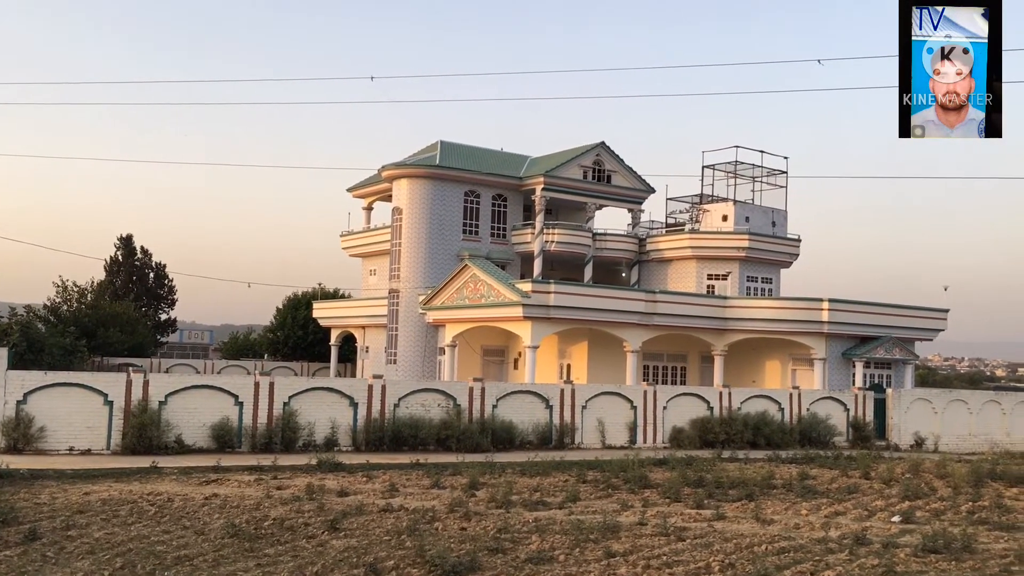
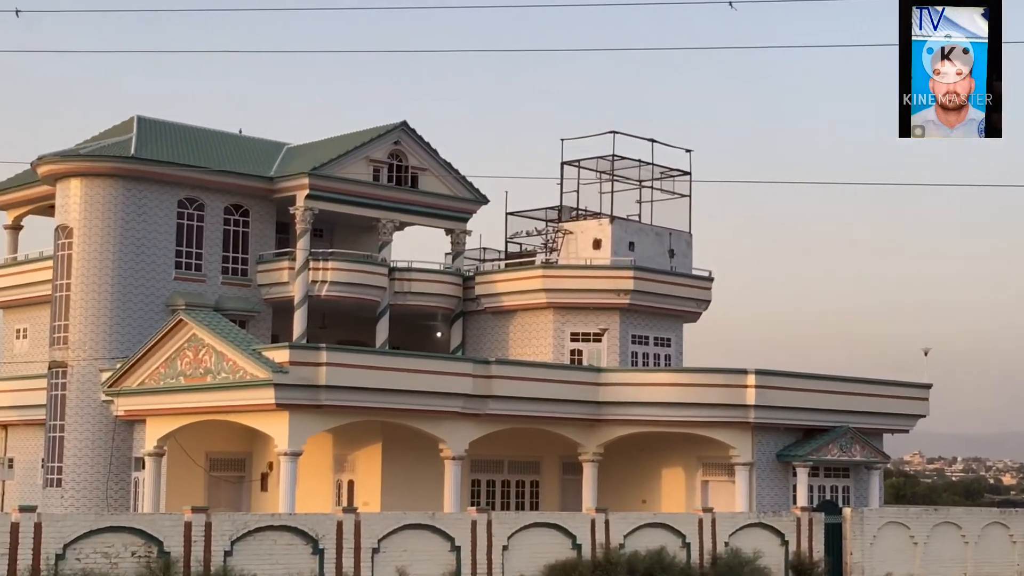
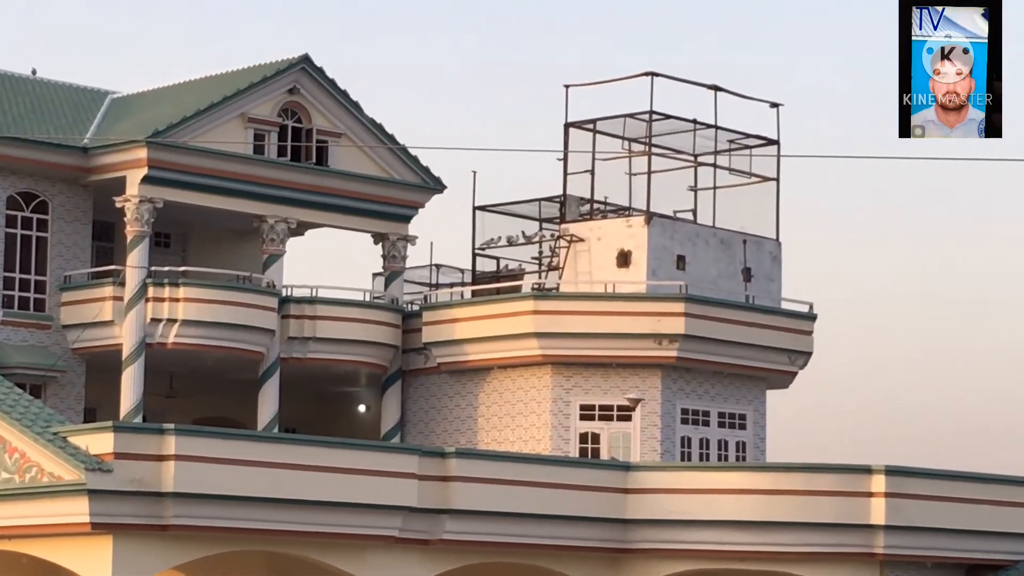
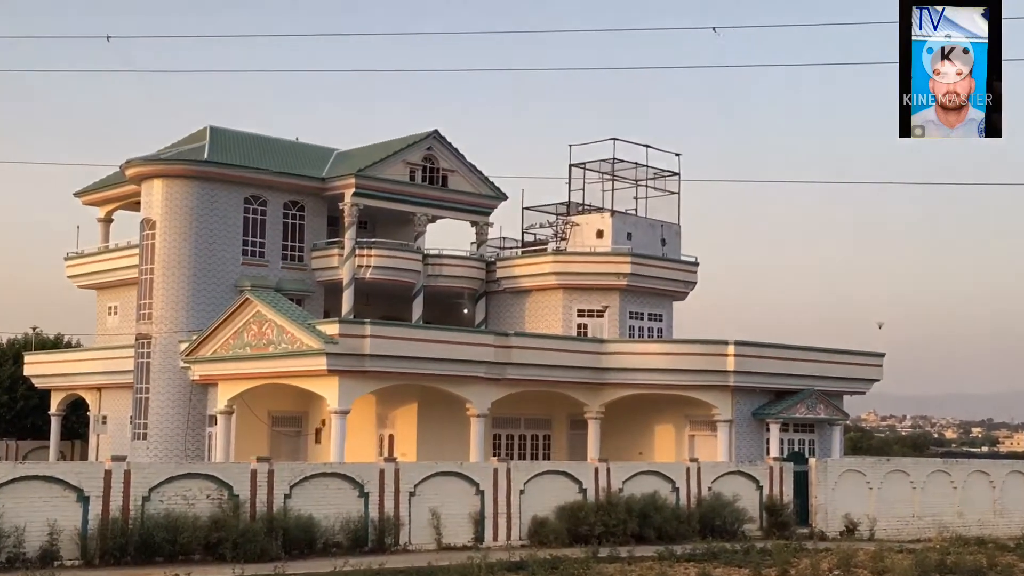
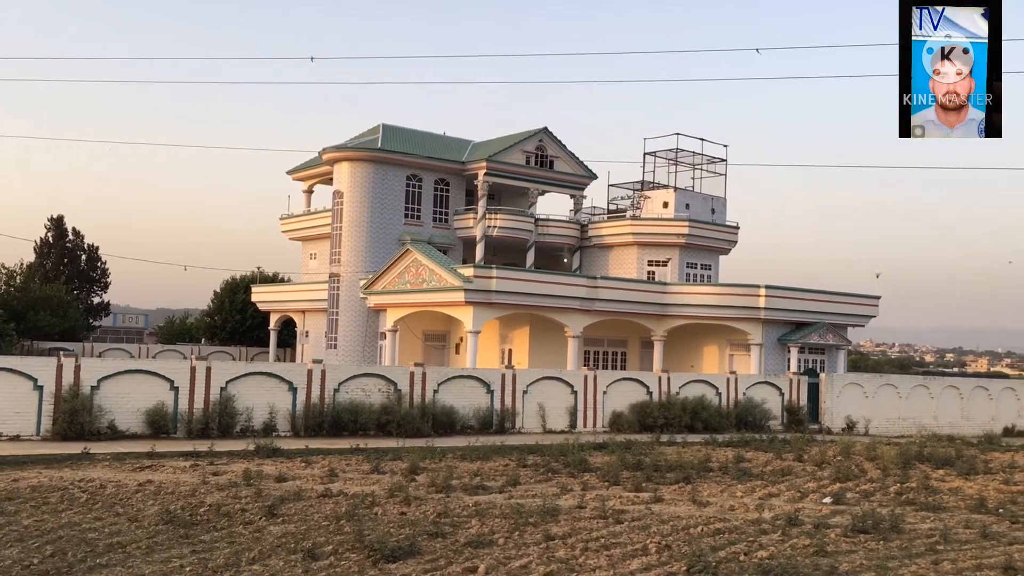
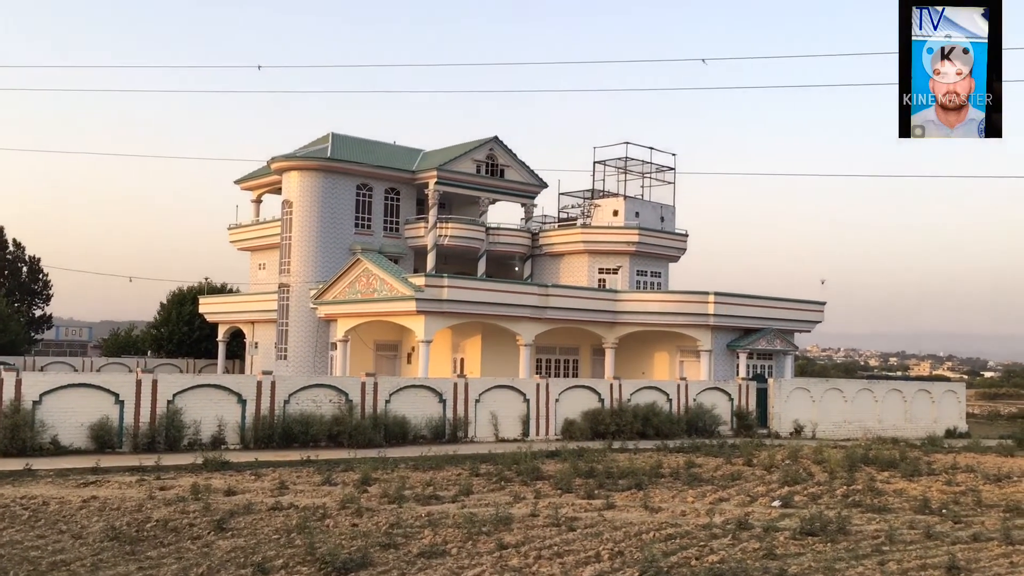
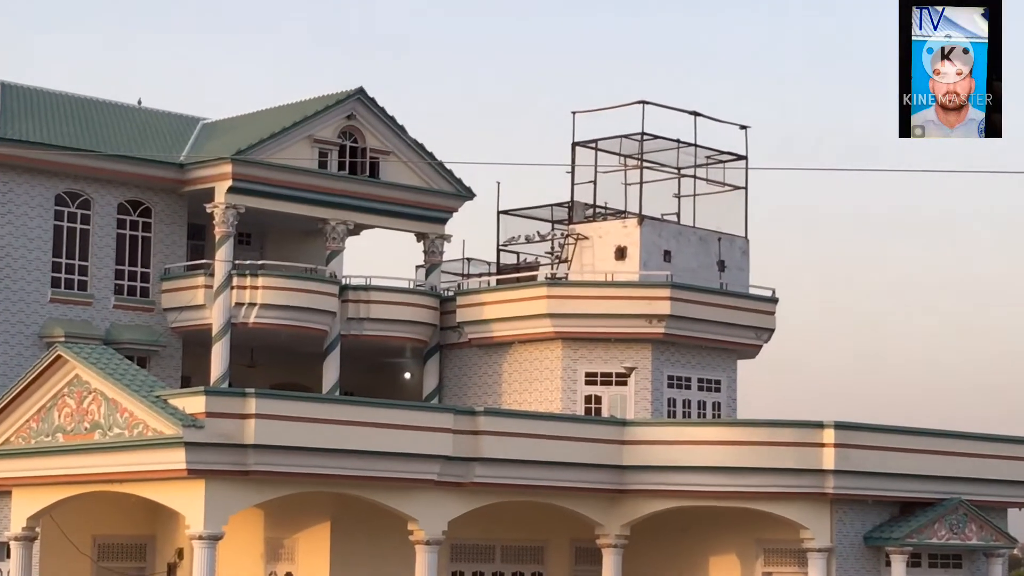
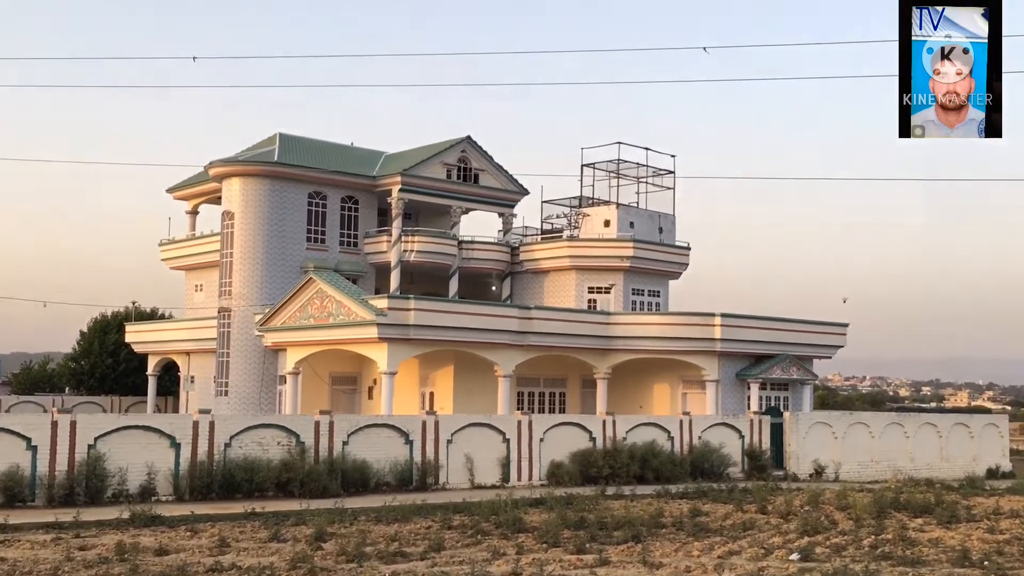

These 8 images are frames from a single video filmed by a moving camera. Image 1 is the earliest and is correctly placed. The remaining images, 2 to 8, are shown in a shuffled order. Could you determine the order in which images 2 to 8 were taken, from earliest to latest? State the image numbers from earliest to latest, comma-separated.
5, 6, 8, 4, 2, 7, 3
